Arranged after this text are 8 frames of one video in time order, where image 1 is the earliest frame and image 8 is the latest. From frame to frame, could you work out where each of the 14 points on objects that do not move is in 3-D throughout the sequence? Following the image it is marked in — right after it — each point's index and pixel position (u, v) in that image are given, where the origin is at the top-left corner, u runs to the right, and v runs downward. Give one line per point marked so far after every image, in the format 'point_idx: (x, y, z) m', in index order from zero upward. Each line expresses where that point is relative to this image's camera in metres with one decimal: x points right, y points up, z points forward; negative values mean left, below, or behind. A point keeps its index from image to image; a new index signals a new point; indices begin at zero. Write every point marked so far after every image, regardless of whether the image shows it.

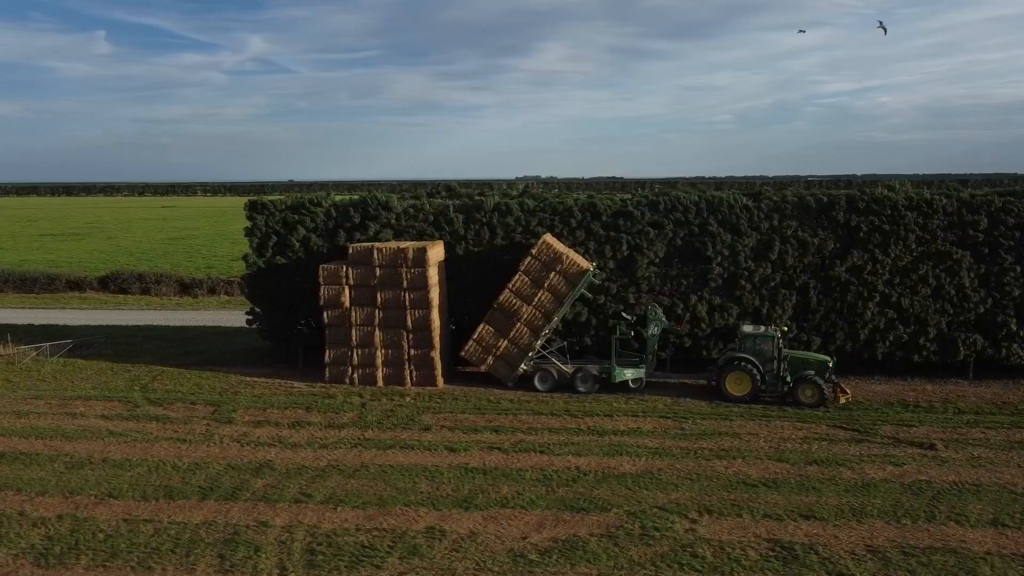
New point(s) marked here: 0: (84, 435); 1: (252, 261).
0: (-5.9, -2.0, +11.3) m
1: (-4.7, +0.5, +14.8) m
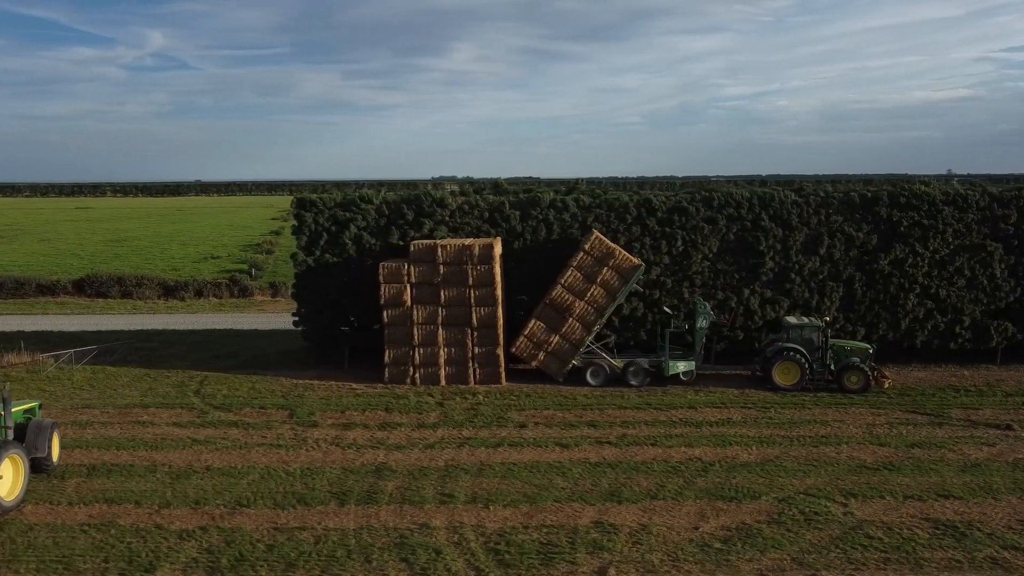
0: (-4.5, -2.1, +10.7) m
1: (-3.7, +0.5, +14.3) m
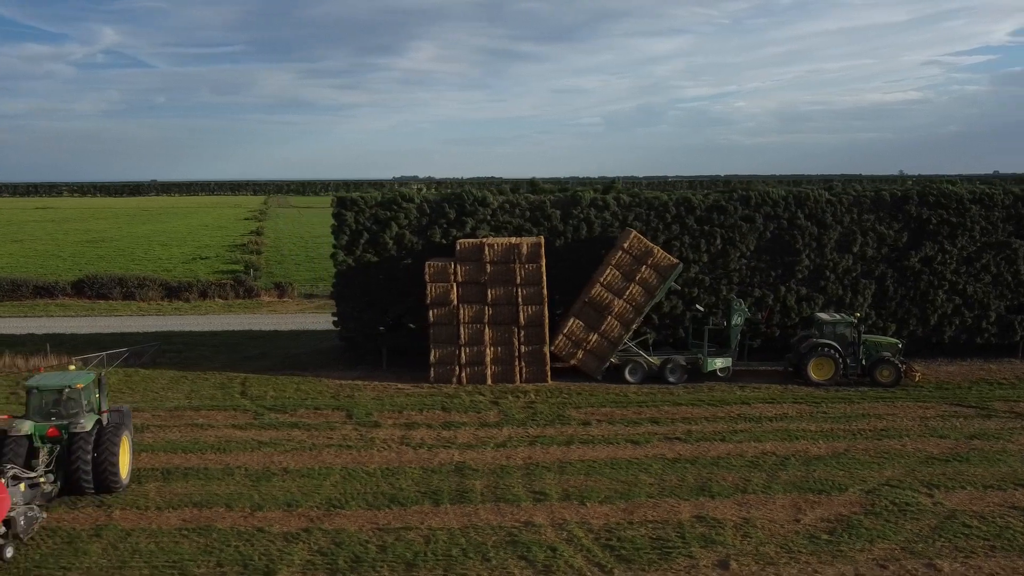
0: (-3.6, -2.1, +10.5) m
1: (-3.0, +0.5, +14.2) m
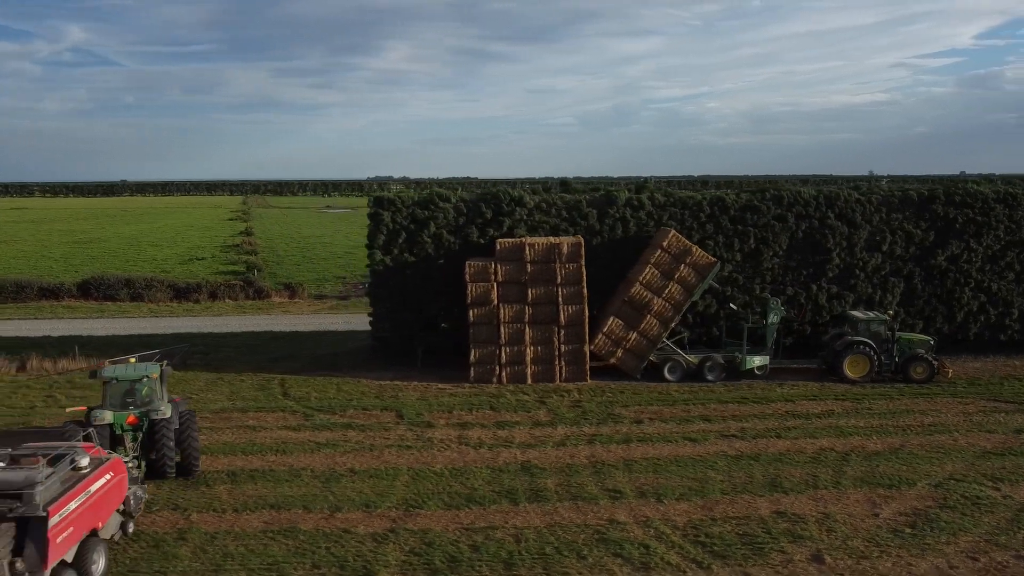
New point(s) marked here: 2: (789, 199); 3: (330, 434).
0: (-2.8, -2.1, +10.4) m
1: (-2.3, +0.5, +14.1) m
2: (+5.0, +1.6, +14.8) m
3: (-2.5, -2.0, +11.0) m
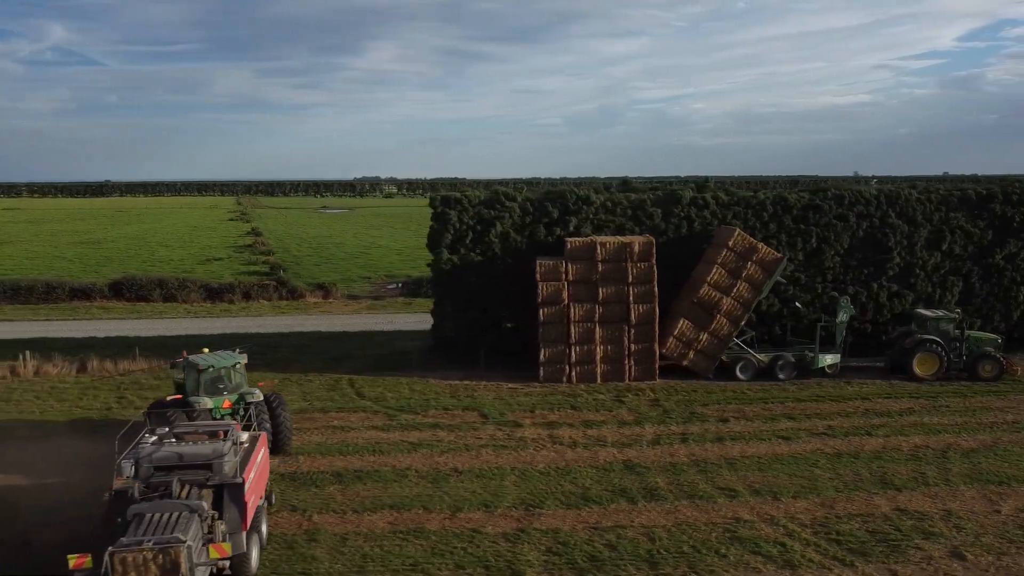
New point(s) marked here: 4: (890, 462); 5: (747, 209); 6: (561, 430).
0: (-1.5, -2.0, +10.3) m
1: (-1.1, +0.5, +14.0) m
2: (+6.2, +1.6, +14.9) m
3: (-1.2, -2.0, +10.9) m
4: (+4.6, -2.1, +9.8) m
5: (+4.3, +1.4, +14.7) m
6: (+0.7, -1.9, +11.1) m
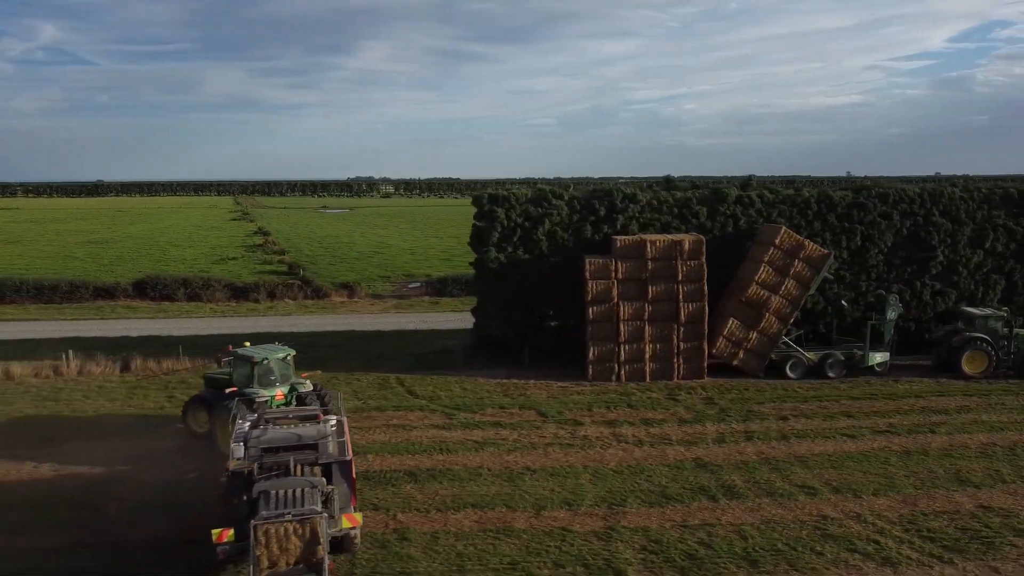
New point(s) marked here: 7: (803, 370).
0: (-0.7, -2.0, +10.3) m
1: (-0.3, +0.5, +14.0) m
2: (+7.0, +1.7, +14.9) m
3: (-0.4, -1.9, +10.9) m
4: (+5.4, -2.1, +9.8) m
5: (+5.1, +1.5, +14.7) m
6: (+1.5, -1.9, +11.1) m
7: (+4.9, -1.4, +13.8) m
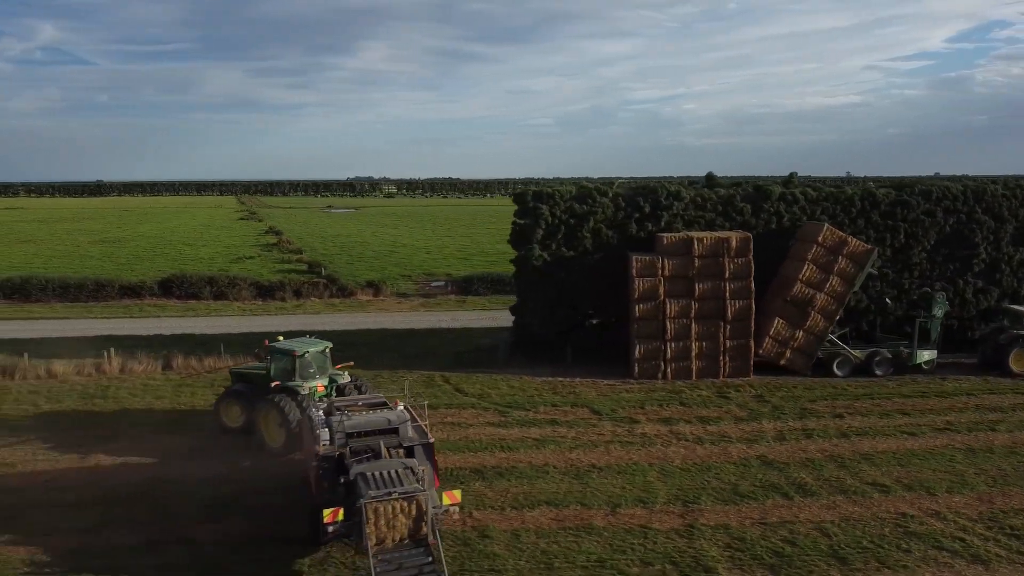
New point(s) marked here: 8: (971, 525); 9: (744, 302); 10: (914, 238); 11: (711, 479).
0: (+0.1, -2.0, +10.2) m
1: (+0.4, +0.6, +13.9) m
2: (+7.8, +1.7, +14.8) m
3: (+0.4, -1.9, +10.8) m
4: (+6.2, -2.0, +9.8) m
5: (+5.8, +1.5, +14.6) m
6: (+2.3, -1.9, +11.0) m
7: (+5.7, -1.3, +13.7) m
8: (+4.4, -2.3, +7.9) m
9: (+3.9, -0.2, +13.5) m
10: (+7.3, +0.9, +14.8) m
11: (+2.2, -2.1, +9.1) m
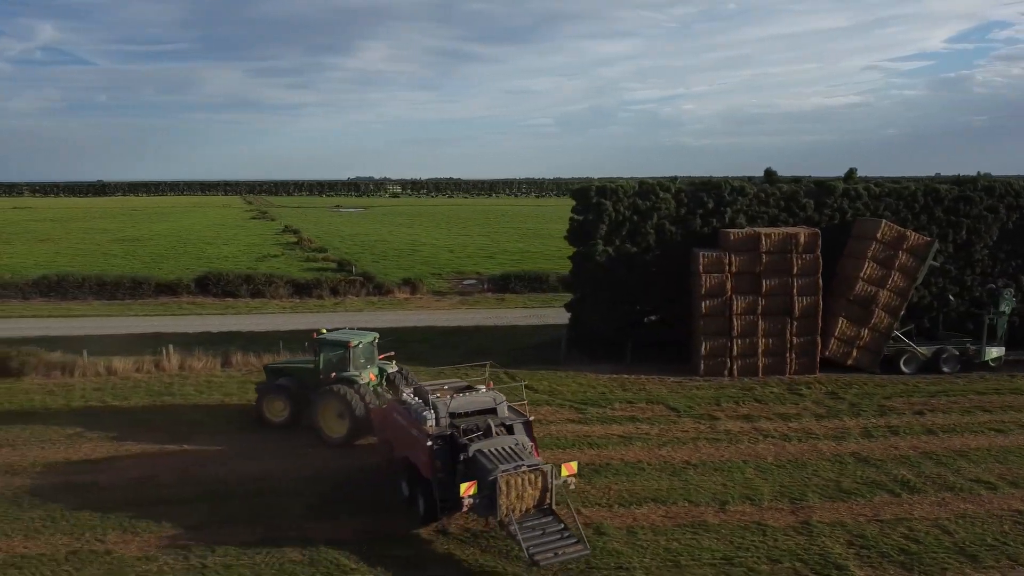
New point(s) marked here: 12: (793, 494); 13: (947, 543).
0: (+1.1, -1.9, +10.1) m
1: (+1.5, +0.7, +13.8) m
2: (+8.8, +1.8, +14.7) m
3: (+1.4, -1.8, +10.7) m
4: (+7.3, -2.0, +9.6) m
5: (+6.9, +1.6, +14.5) m
6: (+3.3, -1.8, +10.9) m
7: (+6.8, -1.3, +13.6) m
8: (+5.5, -2.2, +7.8) m
9: (+4.9, -0.2, +13.4) m
10: (+8.4, +1.0, +14.7) m
11: (+3.3, -2.1, +9.0) m
12: (+2.9, -2.2, +8.5) m
13: (+3.9, -2.3, +7.3) m
